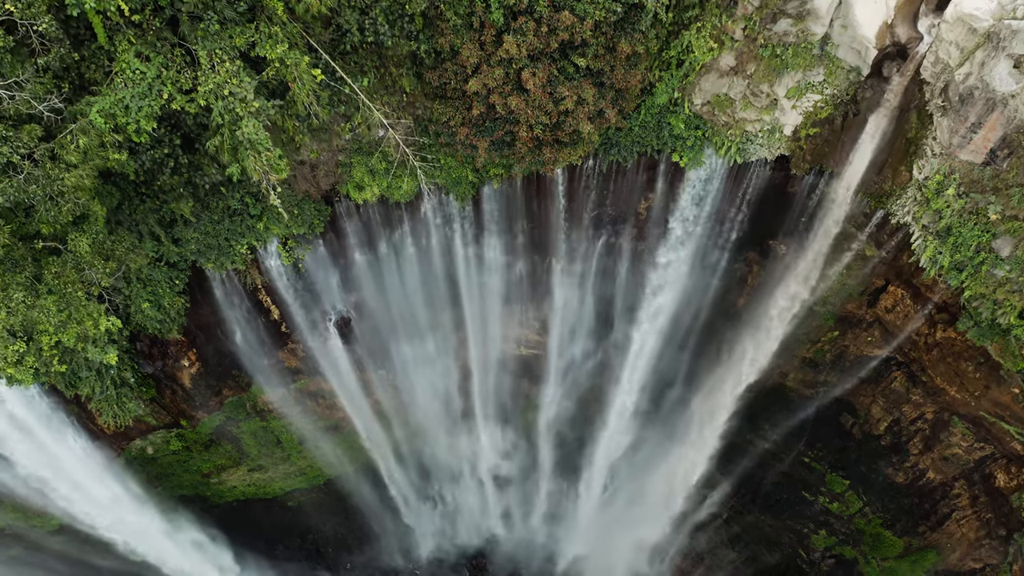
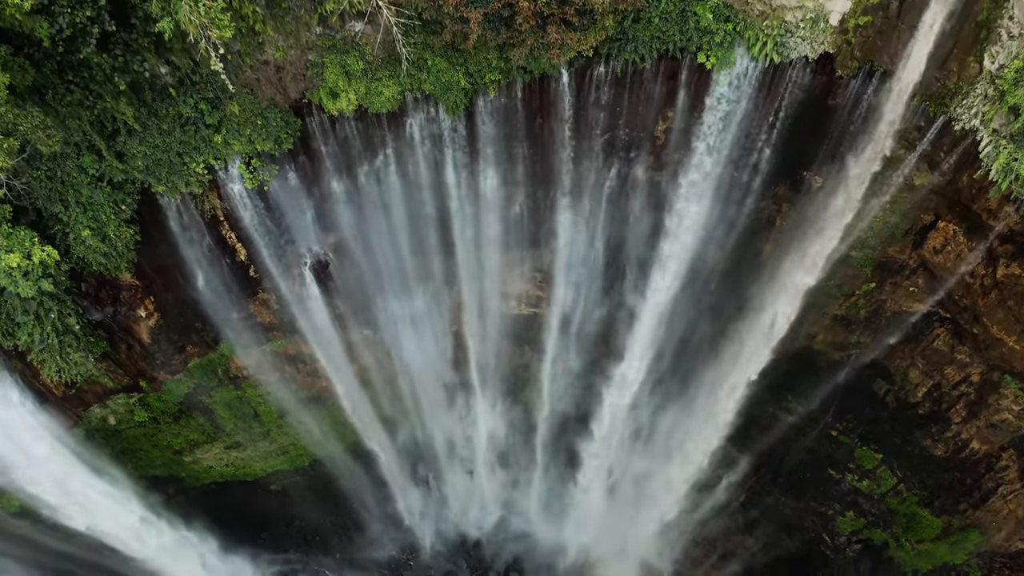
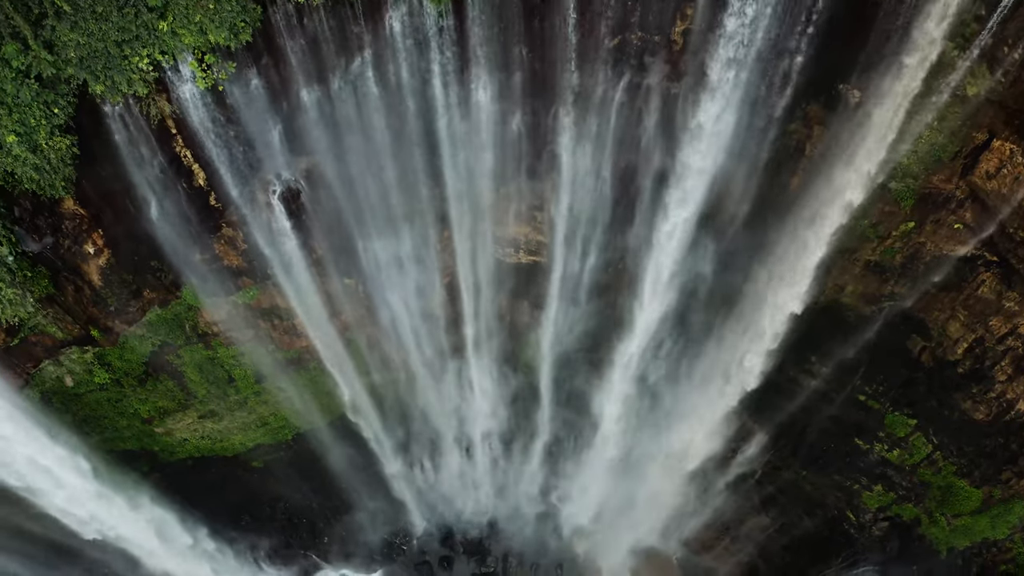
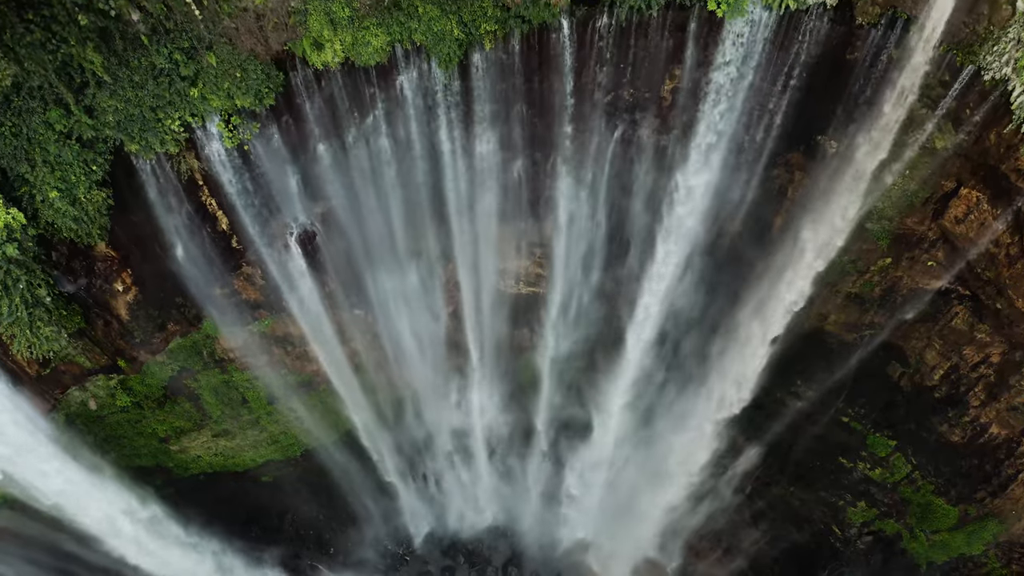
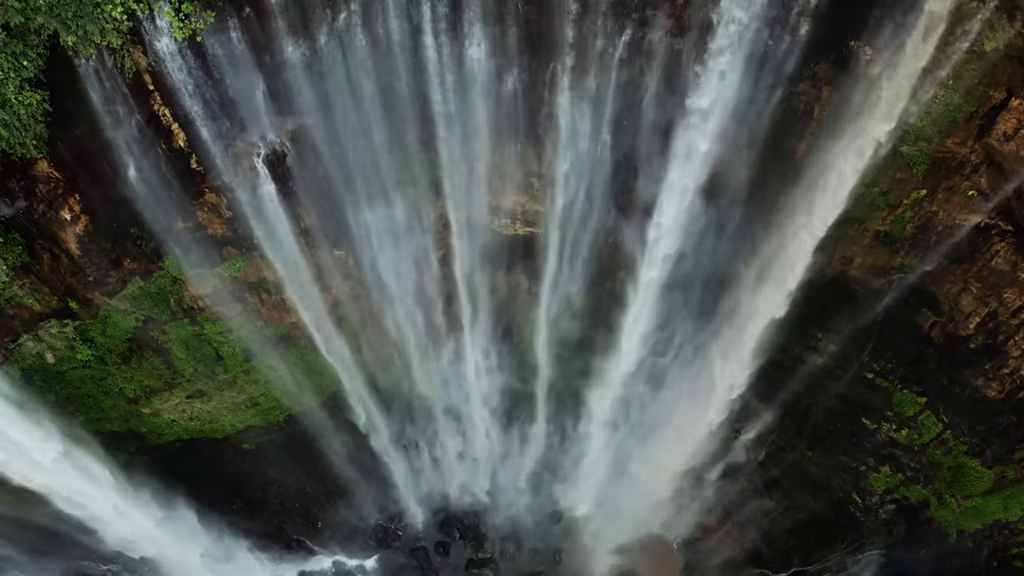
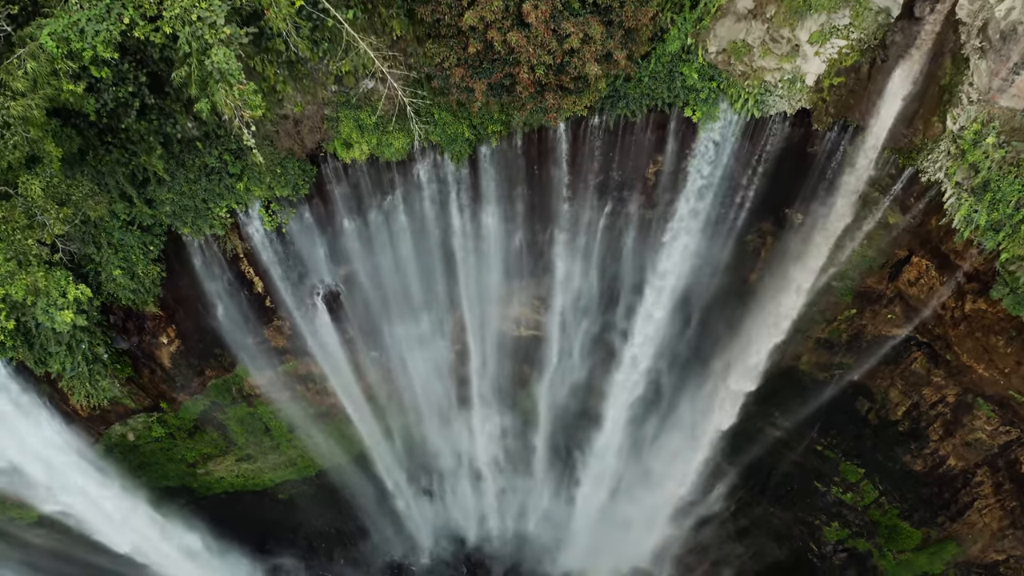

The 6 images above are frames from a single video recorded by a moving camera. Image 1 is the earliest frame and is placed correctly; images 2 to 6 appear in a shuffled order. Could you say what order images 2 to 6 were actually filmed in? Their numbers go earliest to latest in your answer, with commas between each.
6, 2, 4, 3, 5
